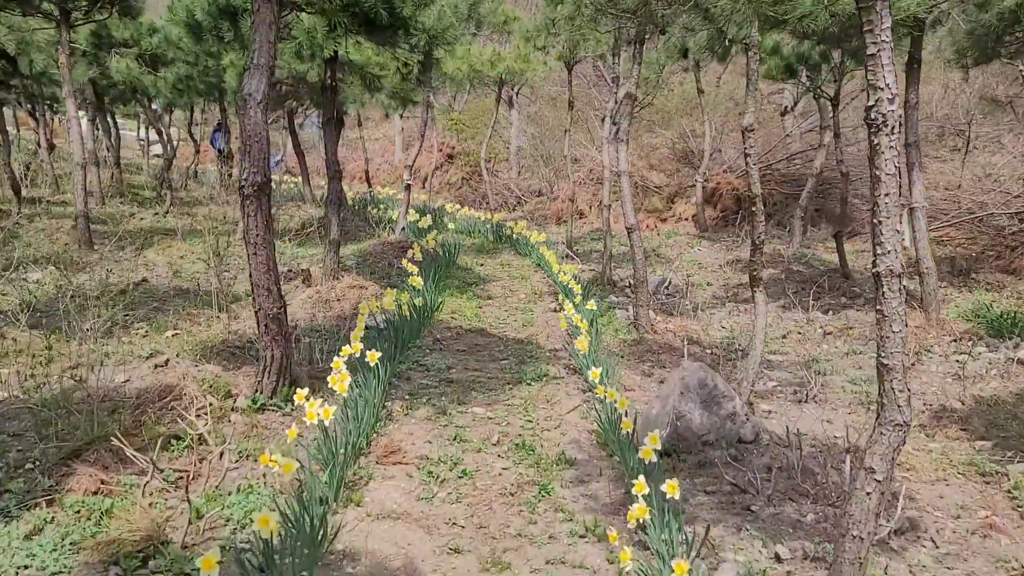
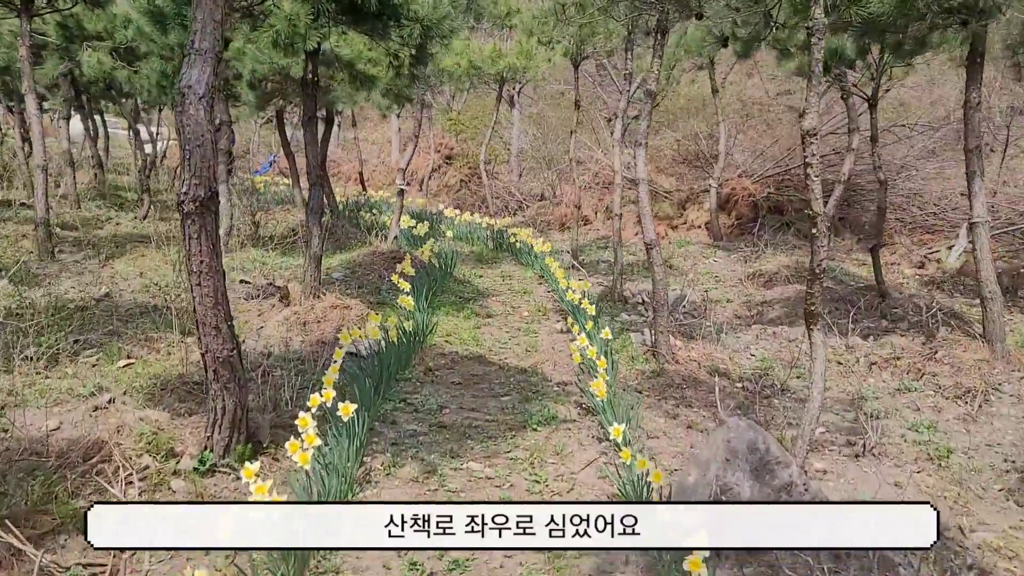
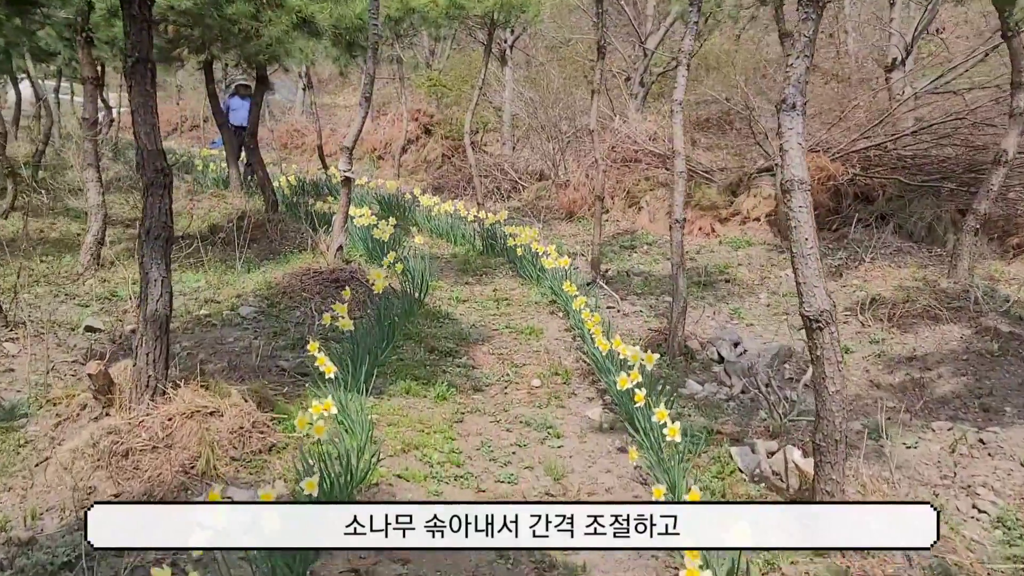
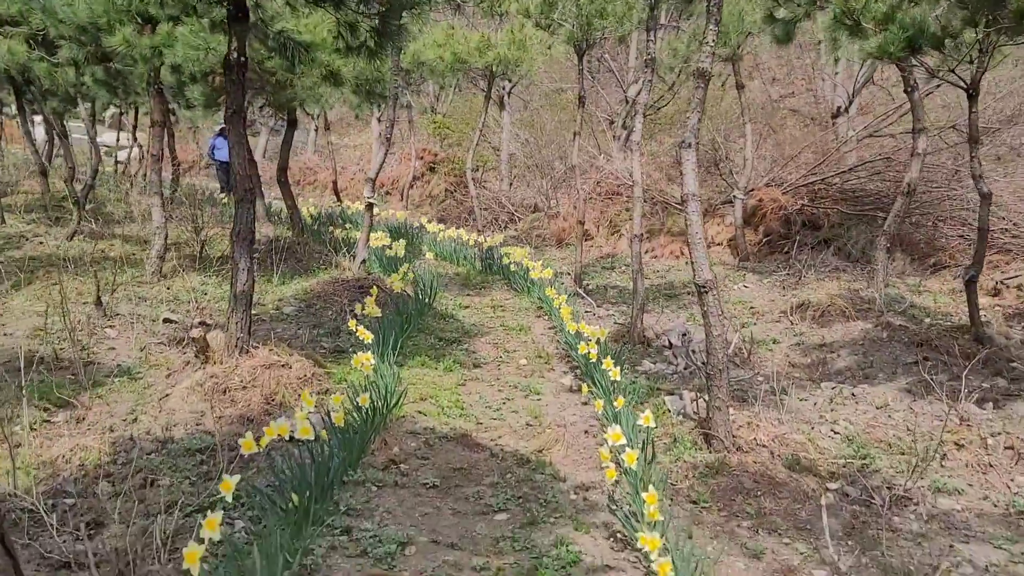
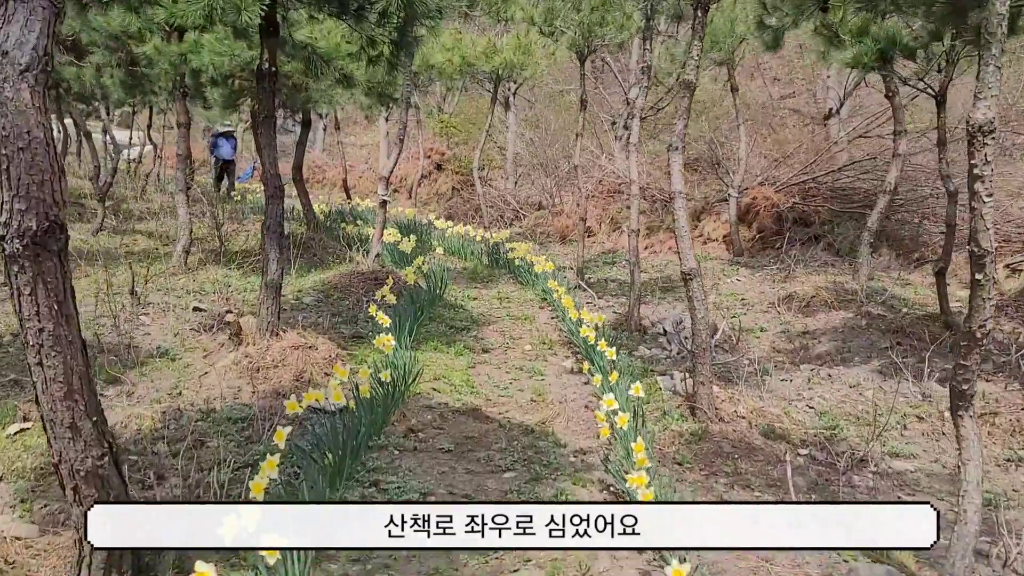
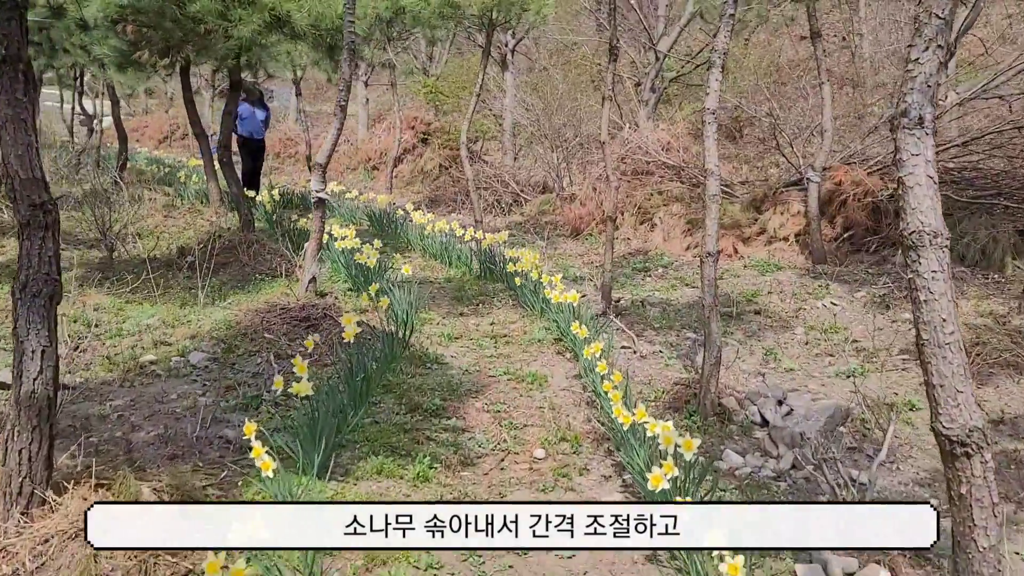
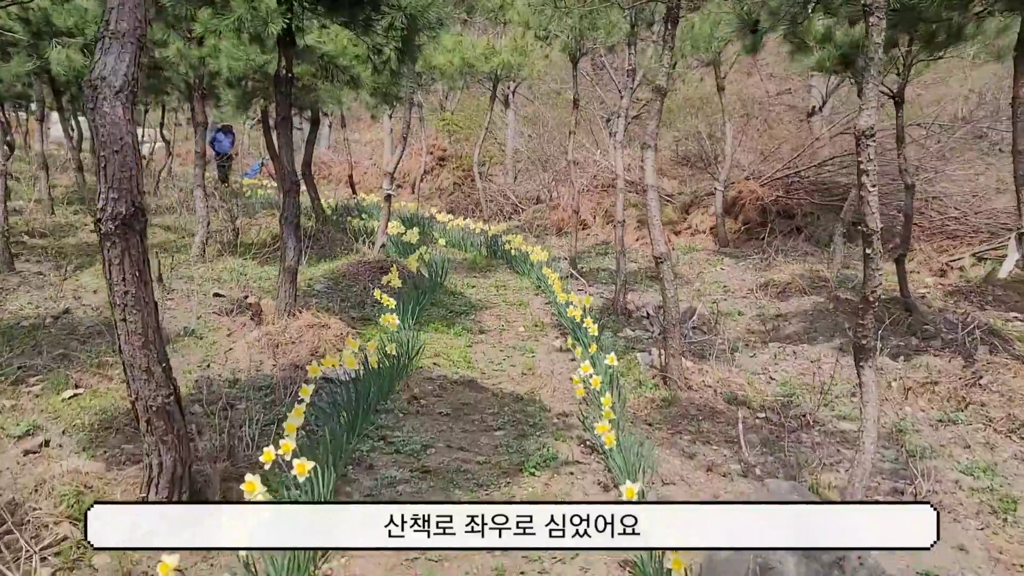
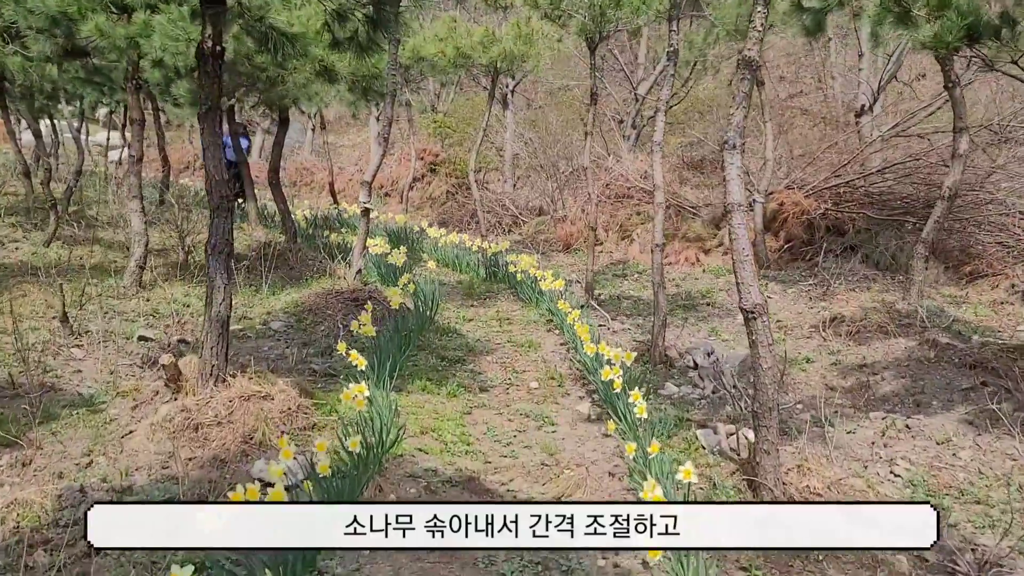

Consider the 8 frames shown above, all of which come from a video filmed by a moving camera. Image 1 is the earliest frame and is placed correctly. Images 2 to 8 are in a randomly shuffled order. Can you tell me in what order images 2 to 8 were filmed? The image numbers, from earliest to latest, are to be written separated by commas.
2, 7, 5, 4, 8, 3, 6
